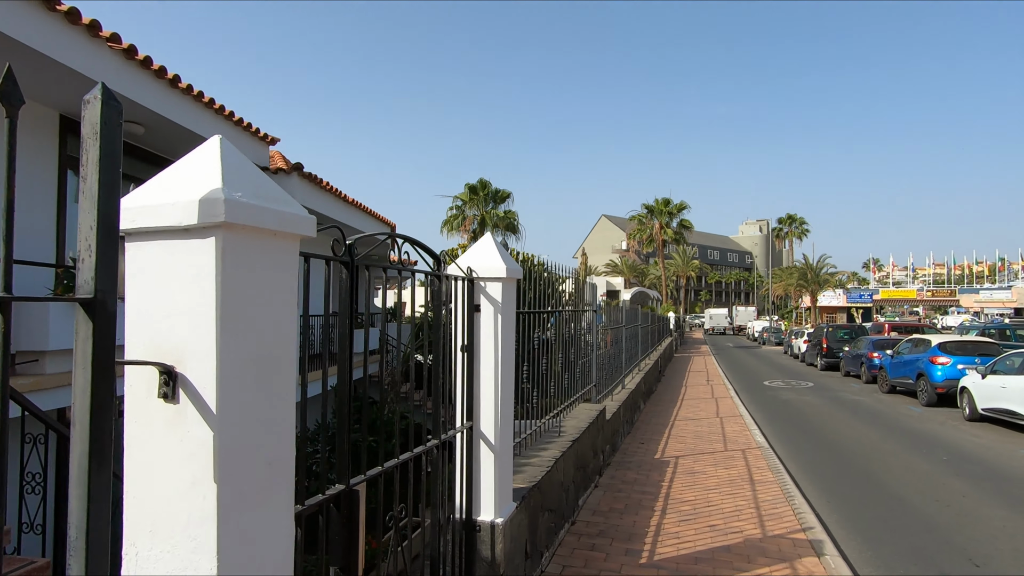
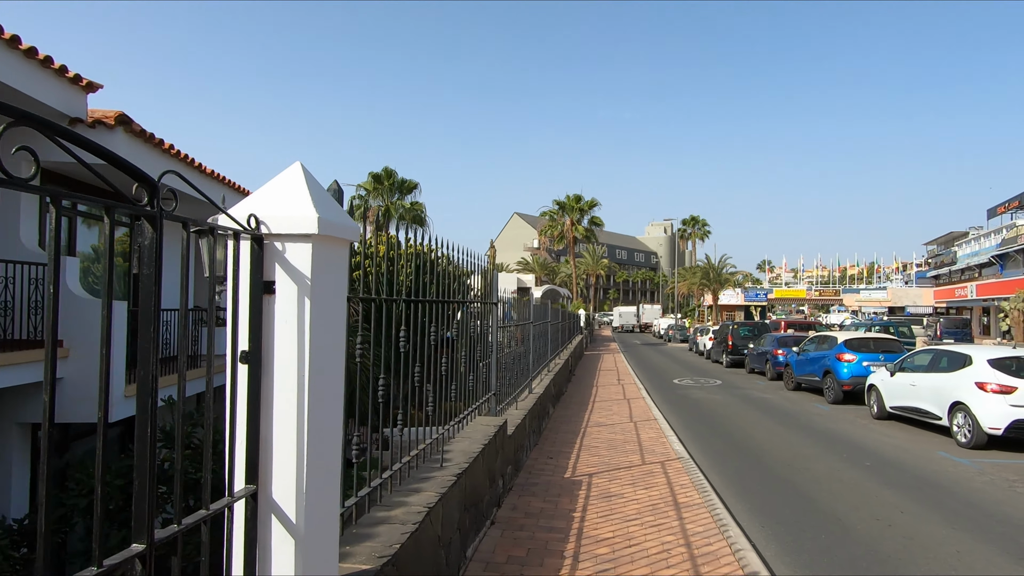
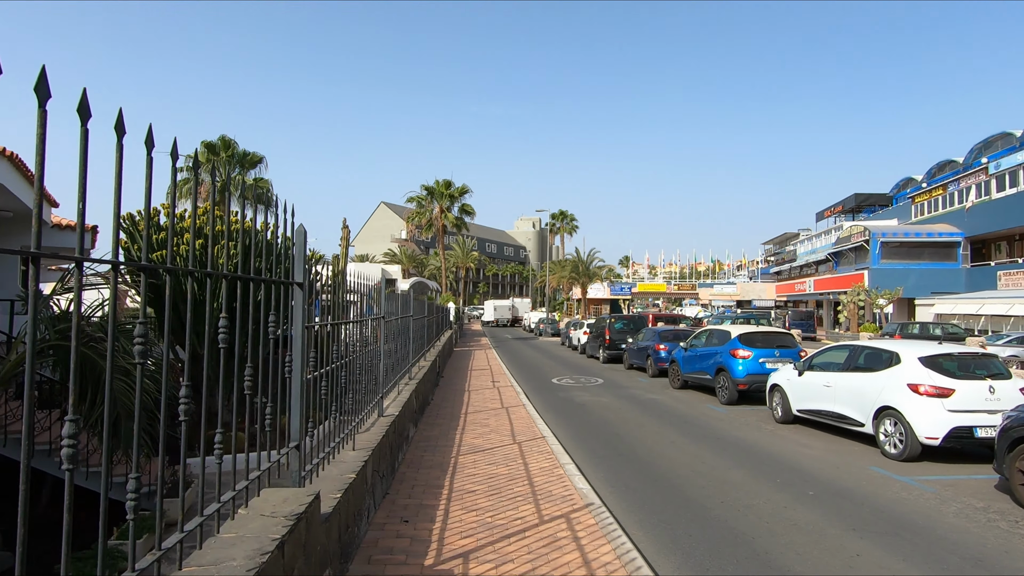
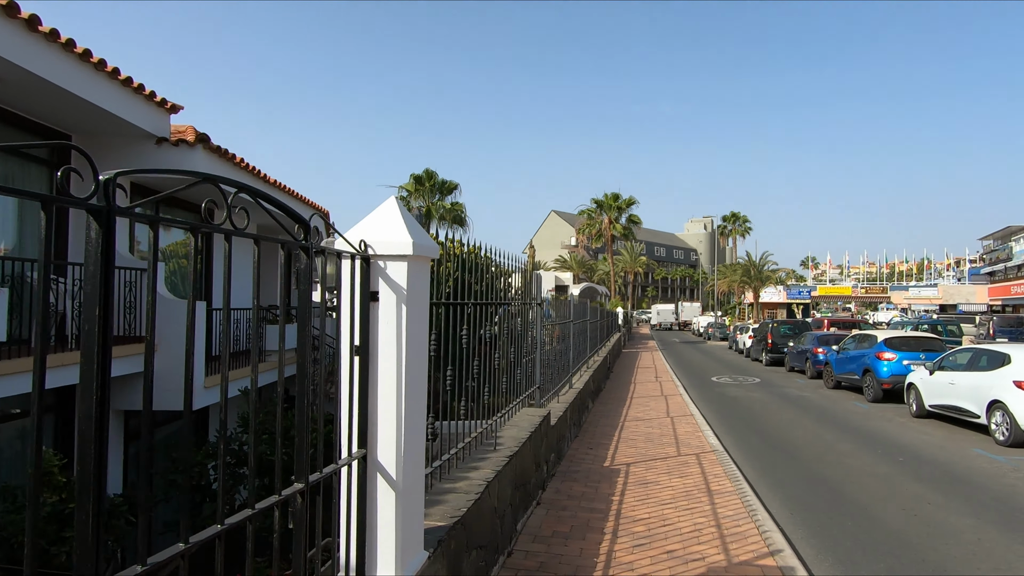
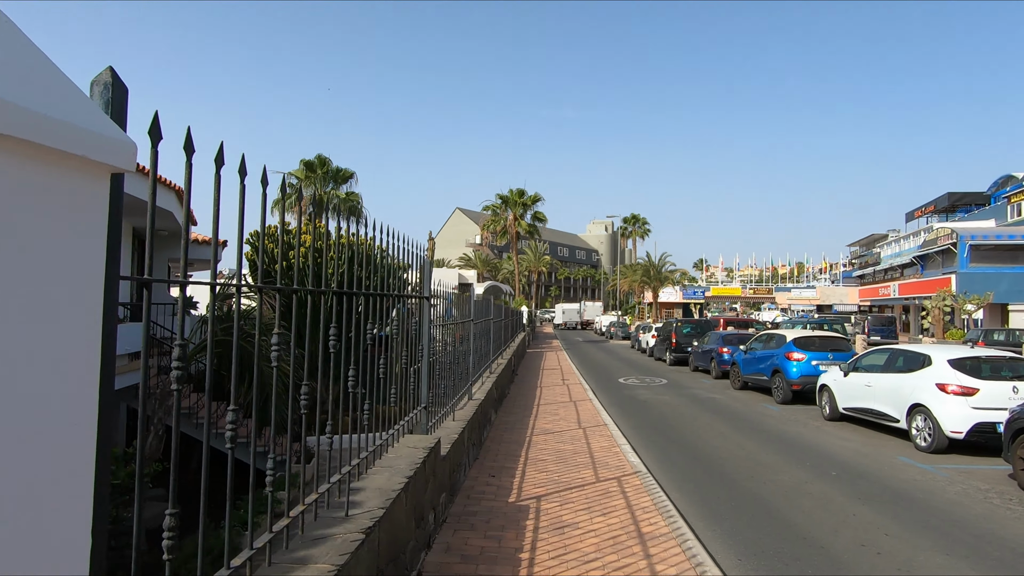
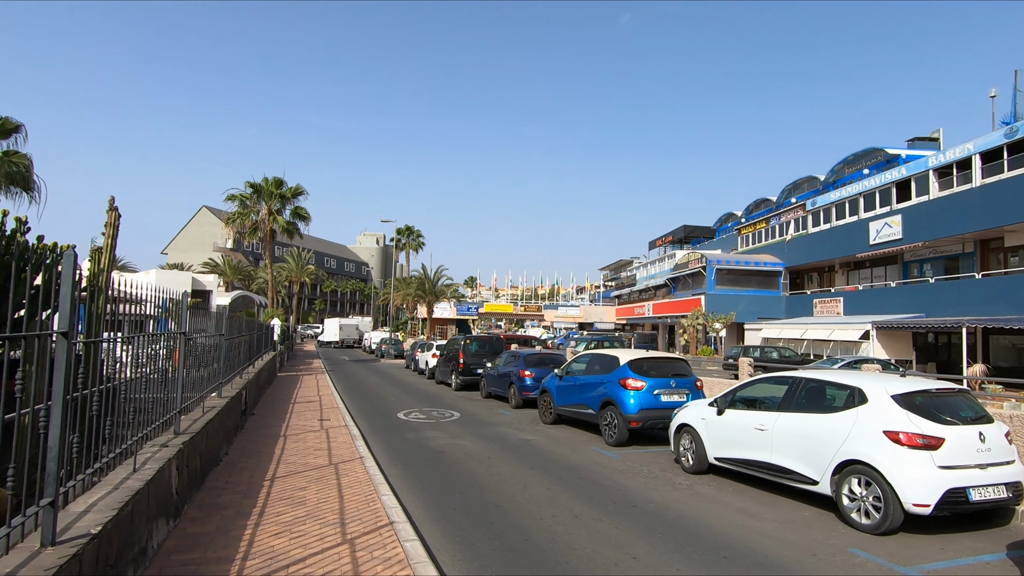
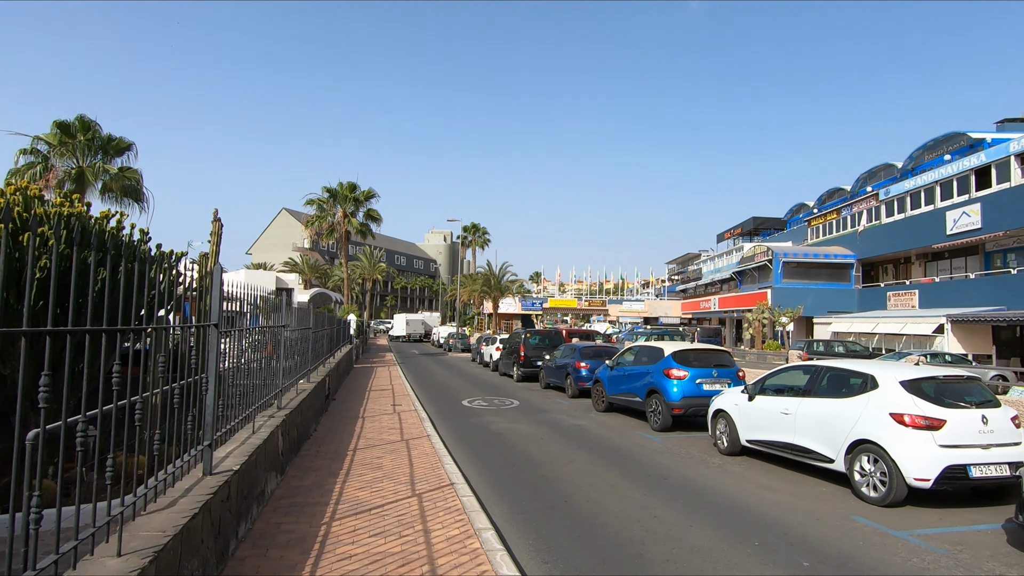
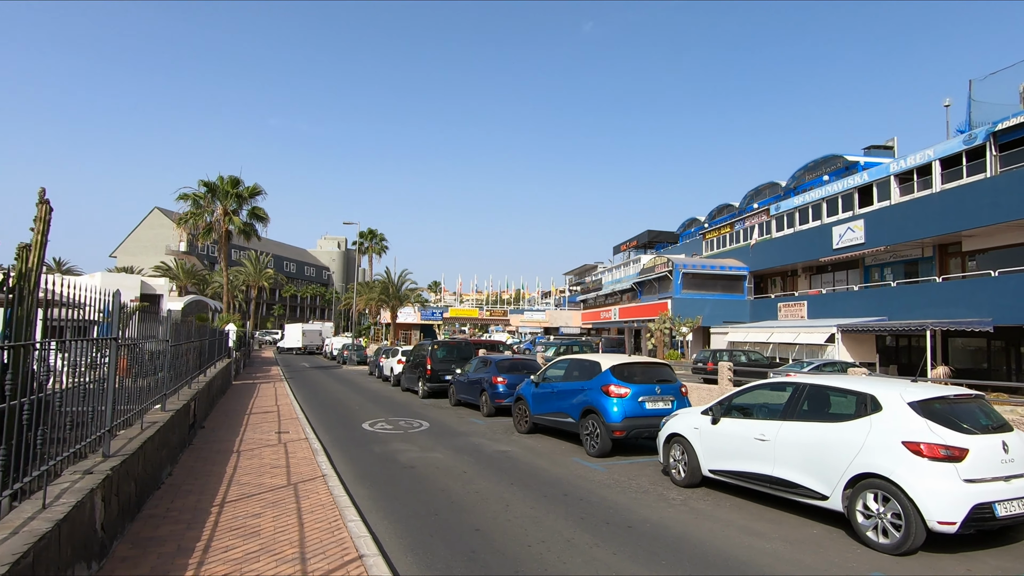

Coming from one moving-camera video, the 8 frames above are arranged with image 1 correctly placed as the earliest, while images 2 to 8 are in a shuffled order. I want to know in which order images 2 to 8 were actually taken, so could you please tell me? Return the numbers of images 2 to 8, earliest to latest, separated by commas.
4, 2, 5, 3, 7, 6, 8
